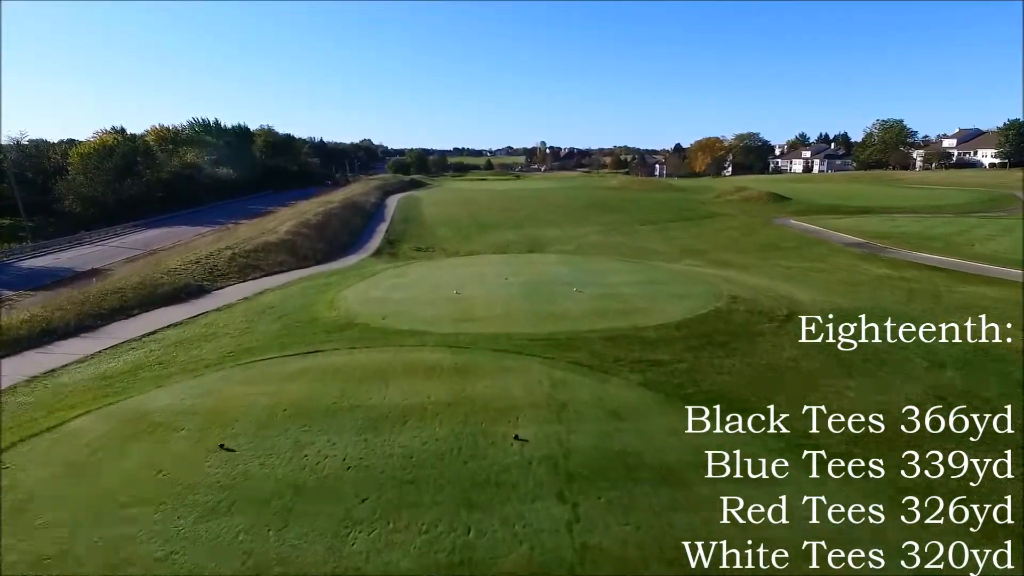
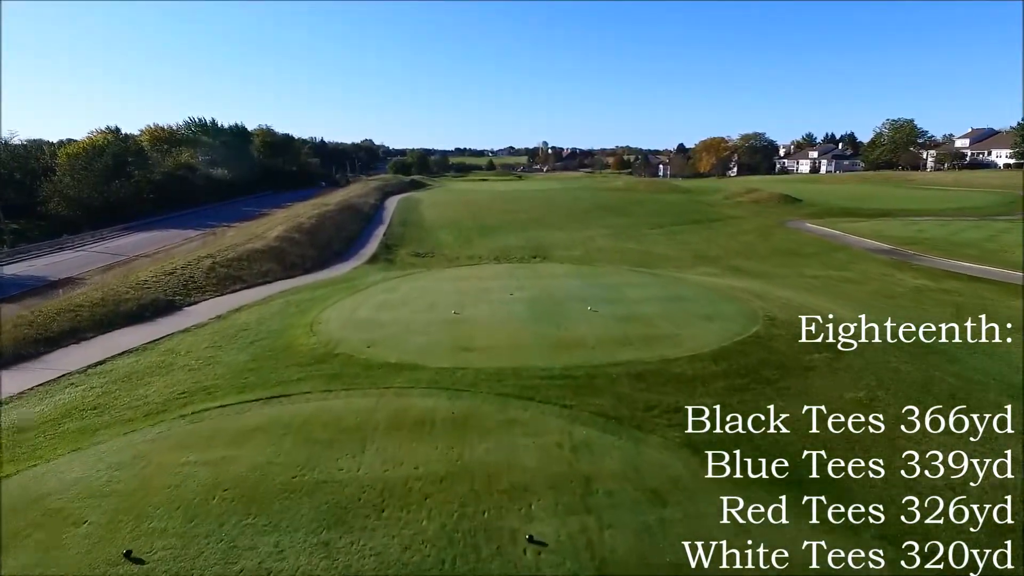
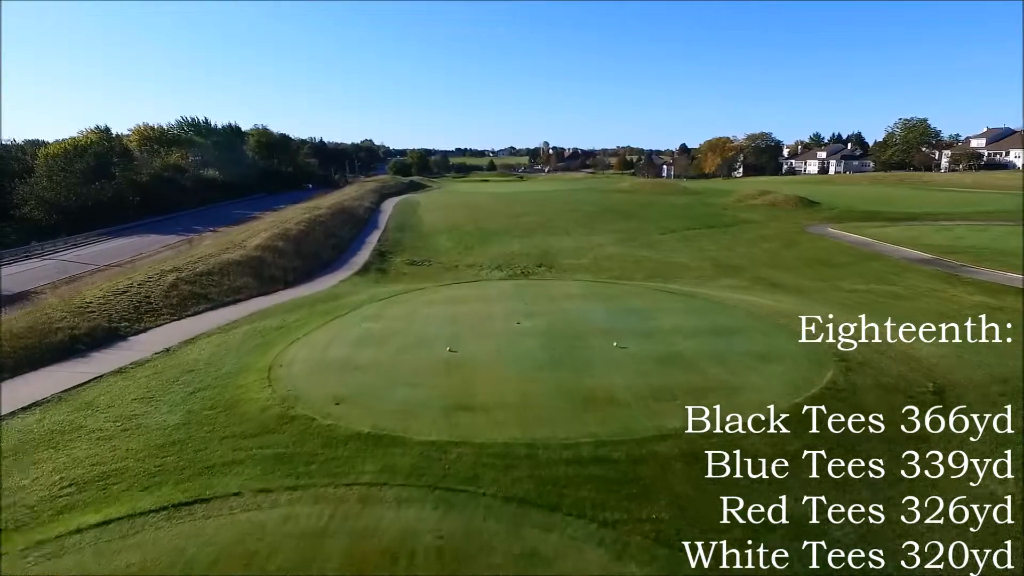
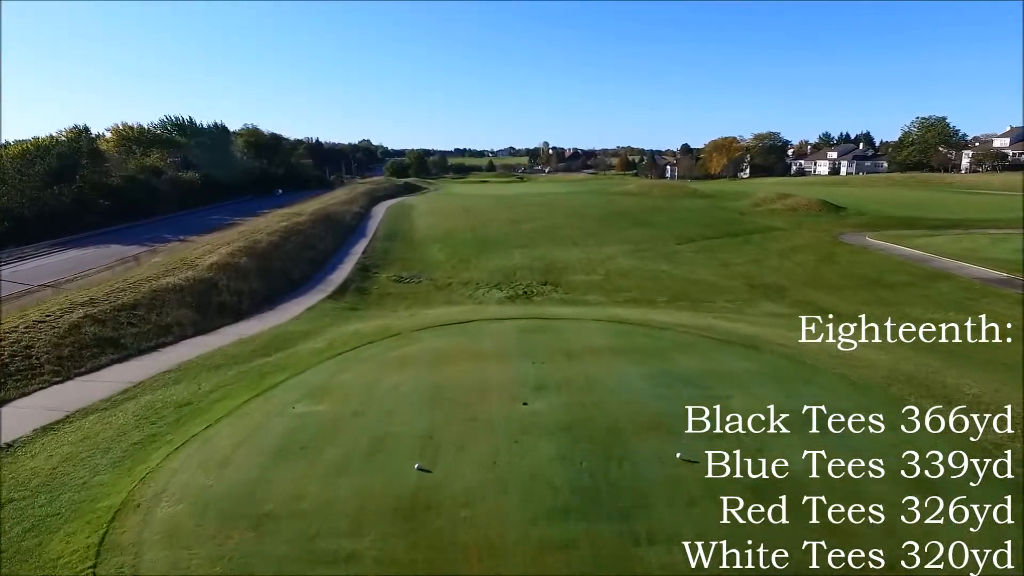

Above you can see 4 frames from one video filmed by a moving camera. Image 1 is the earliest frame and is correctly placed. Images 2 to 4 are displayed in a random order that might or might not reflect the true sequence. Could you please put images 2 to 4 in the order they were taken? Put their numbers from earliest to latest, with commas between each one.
2, 3, 4
